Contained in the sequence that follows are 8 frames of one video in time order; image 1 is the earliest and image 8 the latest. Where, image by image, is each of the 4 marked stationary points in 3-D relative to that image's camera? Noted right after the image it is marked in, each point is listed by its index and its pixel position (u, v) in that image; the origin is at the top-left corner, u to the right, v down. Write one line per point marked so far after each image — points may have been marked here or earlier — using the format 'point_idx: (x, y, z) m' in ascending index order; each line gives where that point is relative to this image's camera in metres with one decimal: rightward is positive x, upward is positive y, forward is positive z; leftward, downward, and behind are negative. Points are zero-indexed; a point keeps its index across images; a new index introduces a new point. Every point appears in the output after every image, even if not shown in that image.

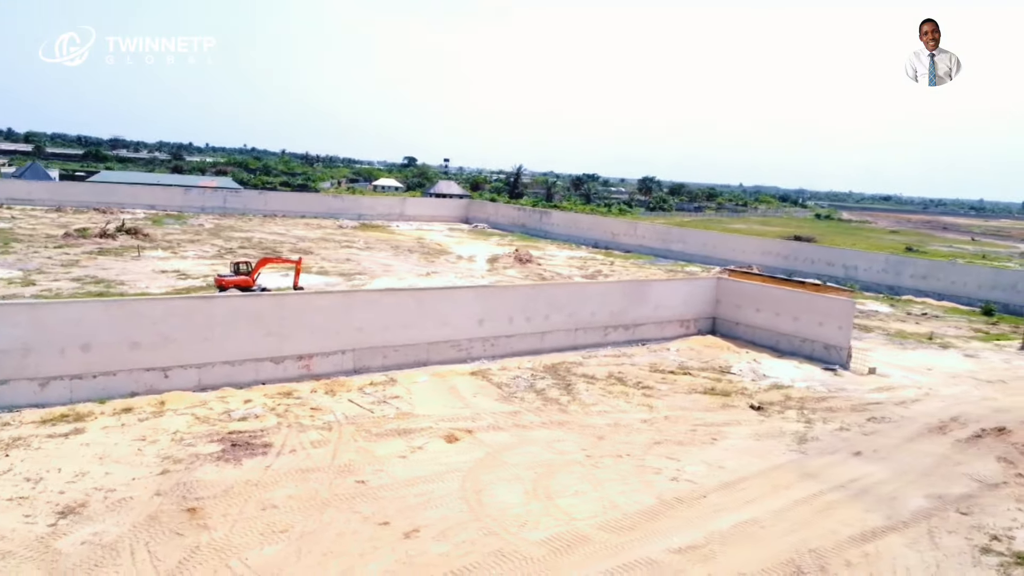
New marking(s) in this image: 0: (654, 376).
0: (+2.4, -1.5, +13.4) m
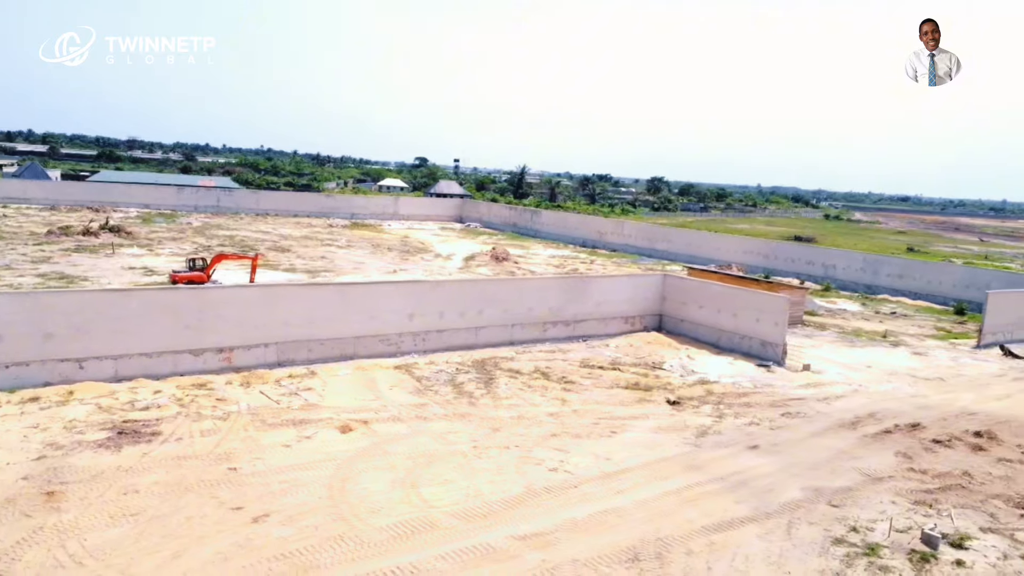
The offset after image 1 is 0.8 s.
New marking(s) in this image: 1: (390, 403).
0: (+1.1, -1.4, +13.5) m
1: (-1.7, -1.6, +11.1) m
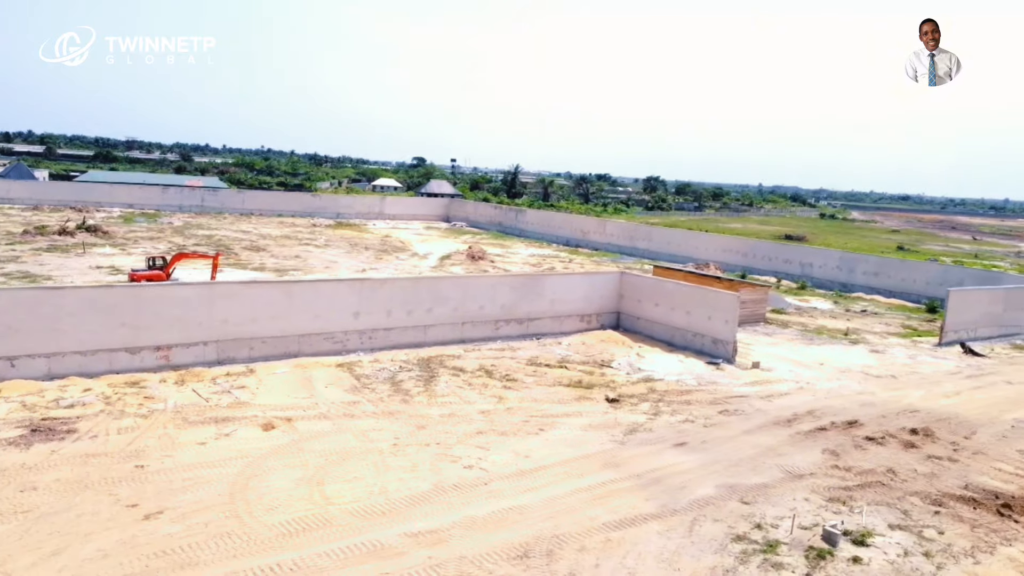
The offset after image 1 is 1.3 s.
0: (+0.2, -1.4, +13.5) m
1: (-2.6, -1.6, +11.1) m
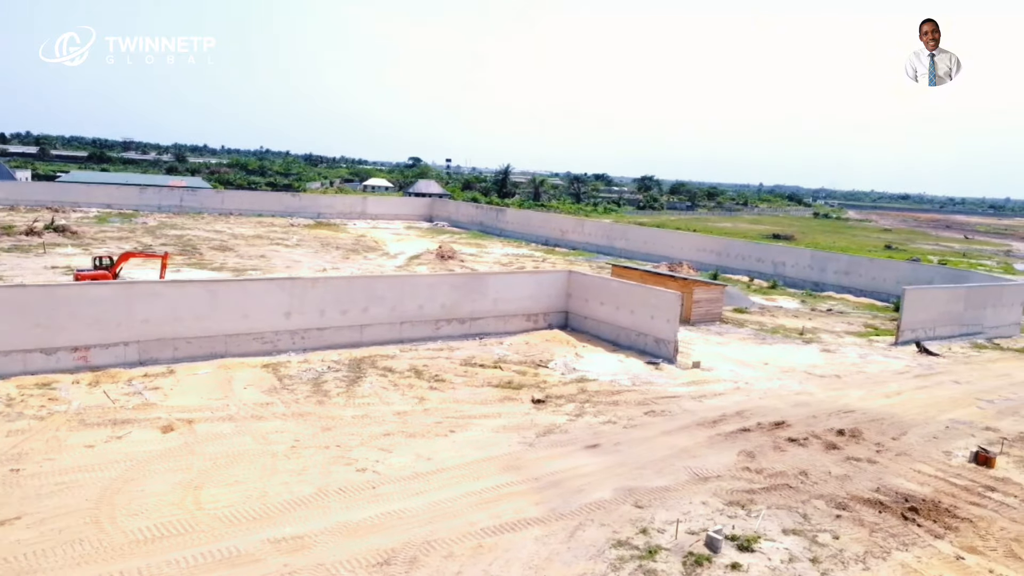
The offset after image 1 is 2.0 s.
0: (-0.9, -1.3, +13.3) m
1: (-3.8, -1.5, +10.8) m
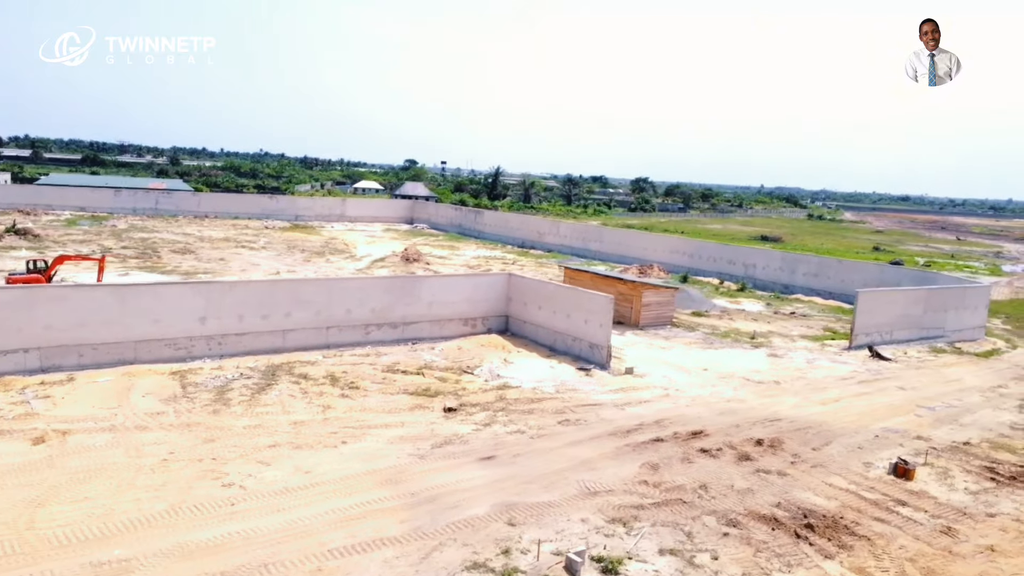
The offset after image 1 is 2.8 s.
0: (-2.2, -1.4, +12.8) m
1: (-5.0, -1.6, +10.4) m
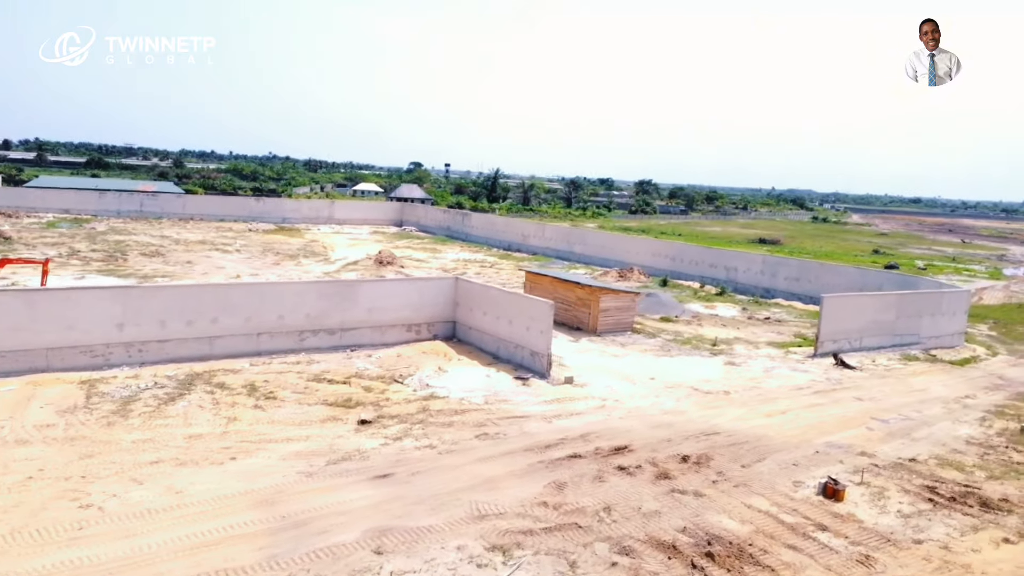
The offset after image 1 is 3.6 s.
0: (-3.2, -1.5, +12.2) m
1: (-6.2, -1.7, +9.9) m
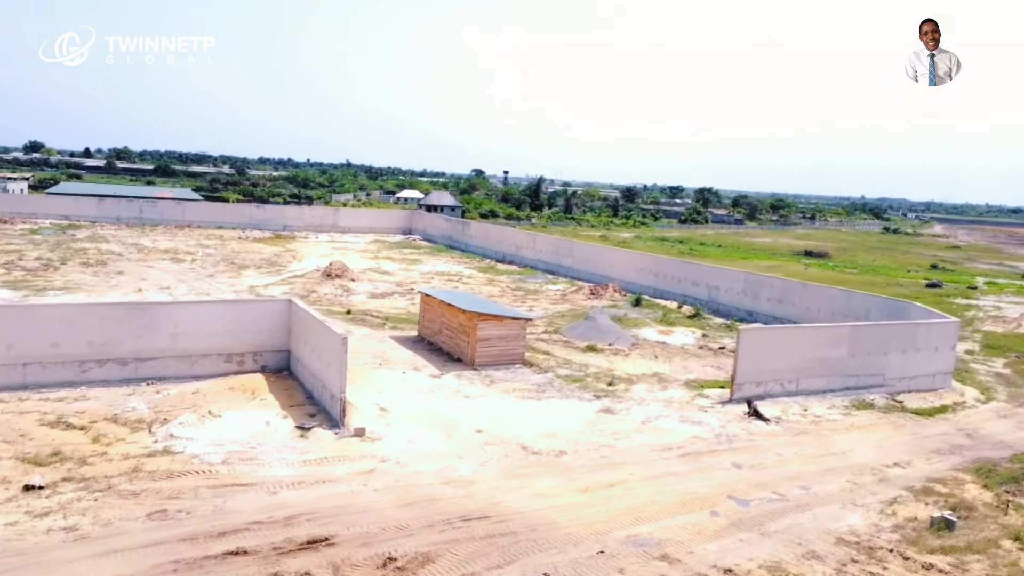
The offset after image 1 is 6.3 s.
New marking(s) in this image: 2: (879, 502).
0: (-6.2, -1.8, +10.2) m
1: (-9.4, -1.9, +8.1) m
2: (+4.6, -2.7, +9.9) m
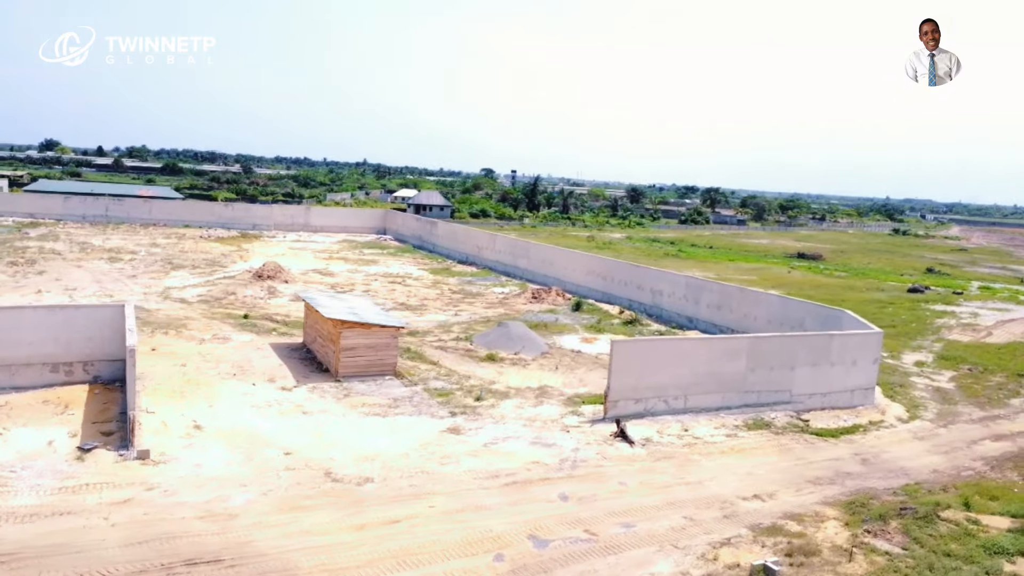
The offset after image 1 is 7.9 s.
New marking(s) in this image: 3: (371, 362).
0: (-8.6, -1.9, +9.3) m
1: (-11.8, -2.0, +7.3) m
2: (+2.2, -2.8, +8.7) m
3: (-2.4, -1.3, +13.8) m
